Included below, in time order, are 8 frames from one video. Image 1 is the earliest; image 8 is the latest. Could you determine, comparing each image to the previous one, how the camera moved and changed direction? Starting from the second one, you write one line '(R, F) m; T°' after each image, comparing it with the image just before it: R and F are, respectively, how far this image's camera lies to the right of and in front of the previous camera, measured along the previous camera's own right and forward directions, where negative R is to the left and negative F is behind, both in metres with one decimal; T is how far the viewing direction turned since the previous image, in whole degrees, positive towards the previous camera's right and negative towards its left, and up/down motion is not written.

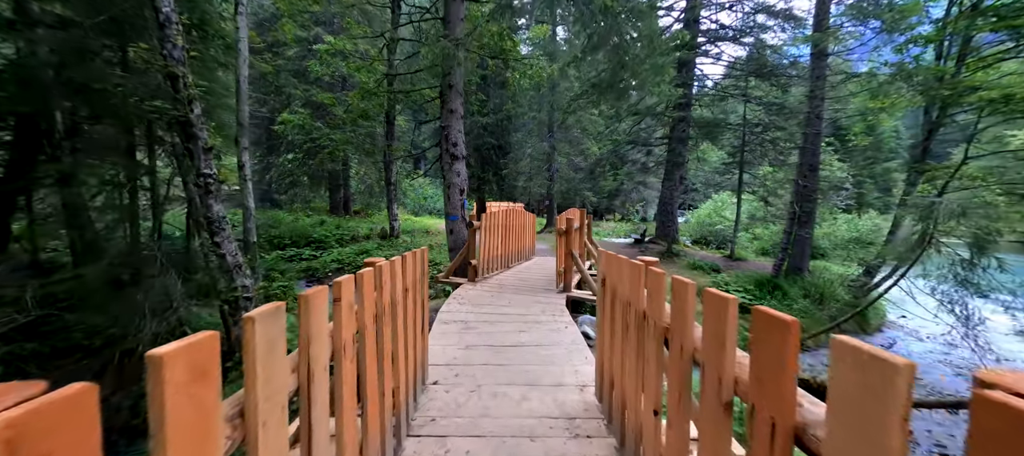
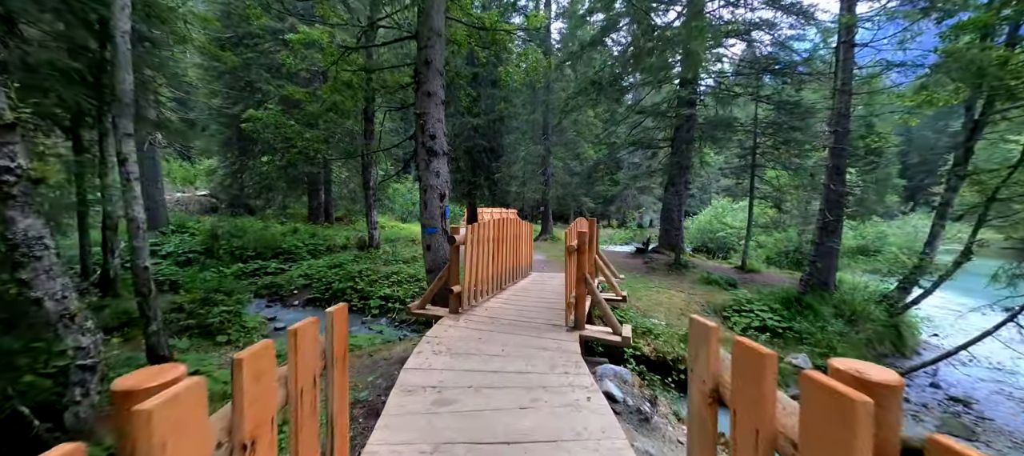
(0.0, +1.0) m; +1°
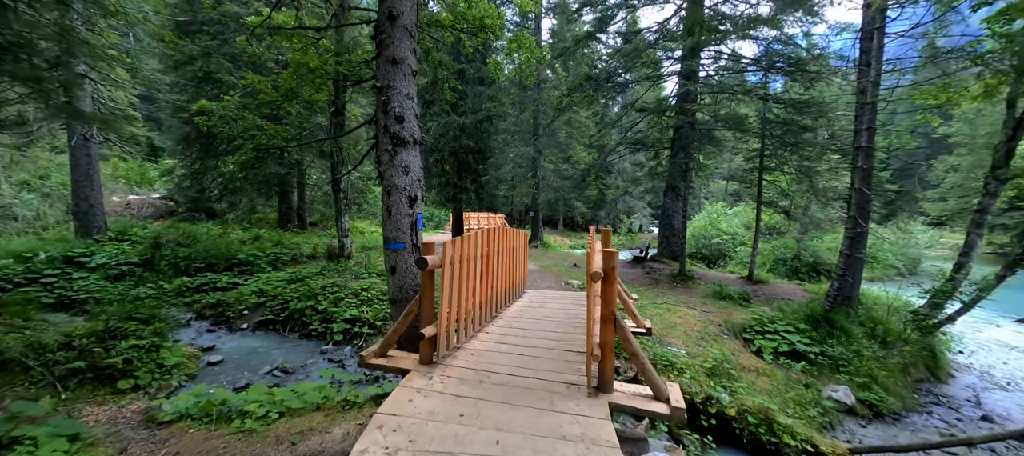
(-0.1, +0.9) m; +2°
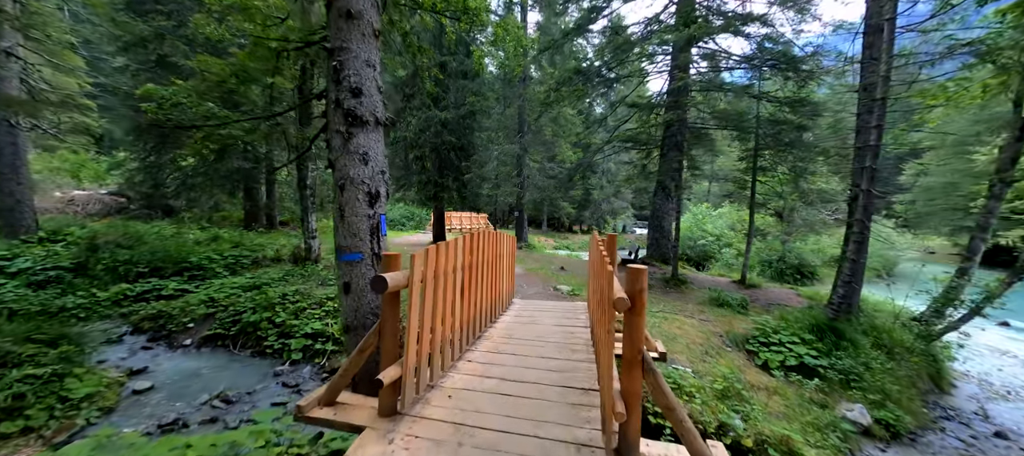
(0.0, +0.6) m; +3°
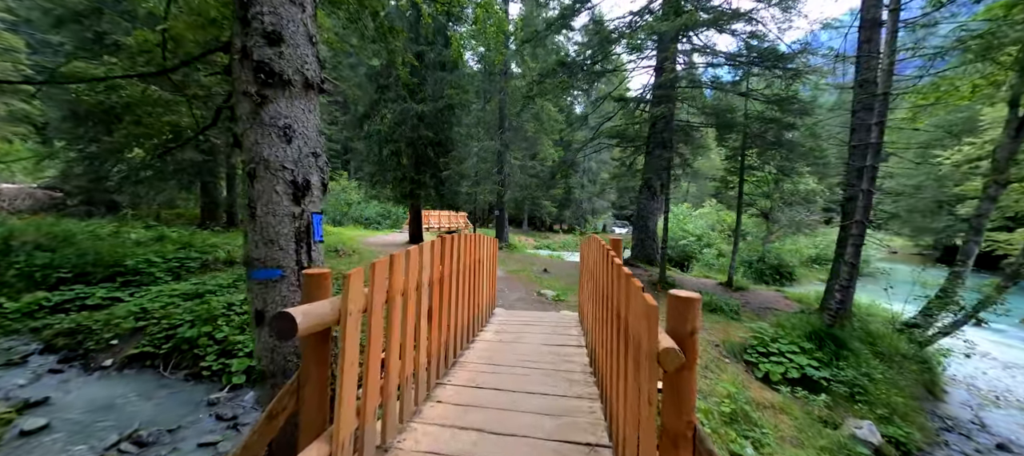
(0.0, +0.5) m; +3°
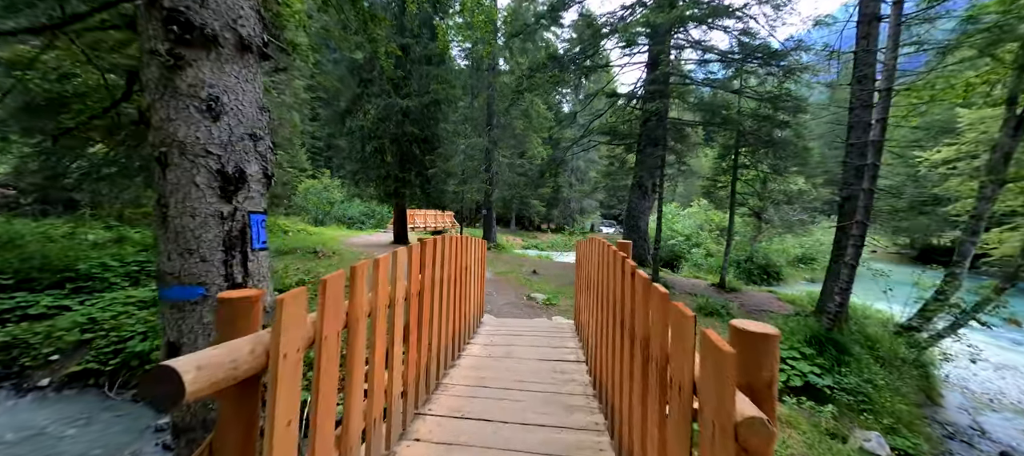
(0.0, +0.3) m; +2°
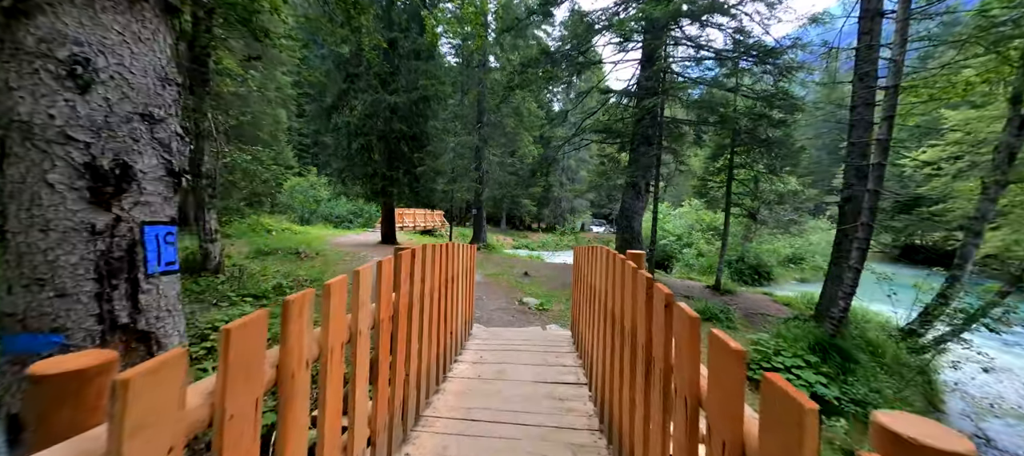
(0.0, +0.3) m; +1°
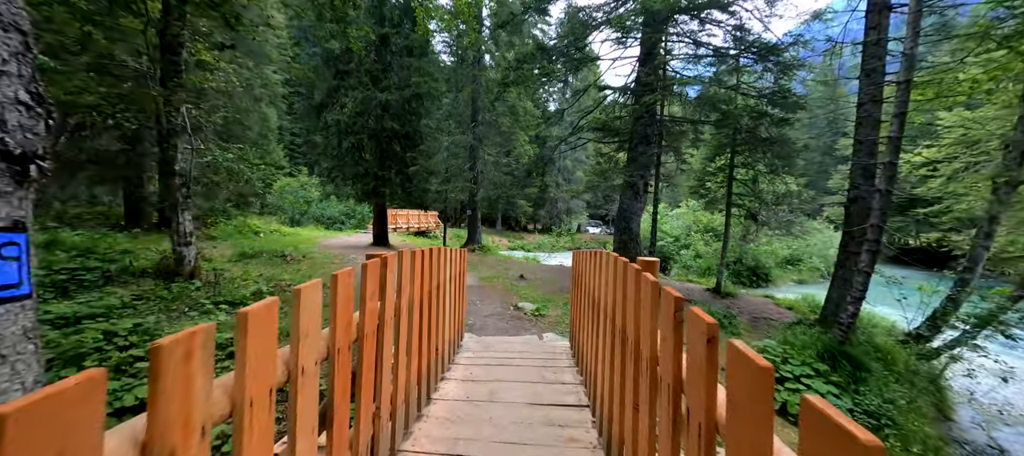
(0.0, +0.3) m; +1°
